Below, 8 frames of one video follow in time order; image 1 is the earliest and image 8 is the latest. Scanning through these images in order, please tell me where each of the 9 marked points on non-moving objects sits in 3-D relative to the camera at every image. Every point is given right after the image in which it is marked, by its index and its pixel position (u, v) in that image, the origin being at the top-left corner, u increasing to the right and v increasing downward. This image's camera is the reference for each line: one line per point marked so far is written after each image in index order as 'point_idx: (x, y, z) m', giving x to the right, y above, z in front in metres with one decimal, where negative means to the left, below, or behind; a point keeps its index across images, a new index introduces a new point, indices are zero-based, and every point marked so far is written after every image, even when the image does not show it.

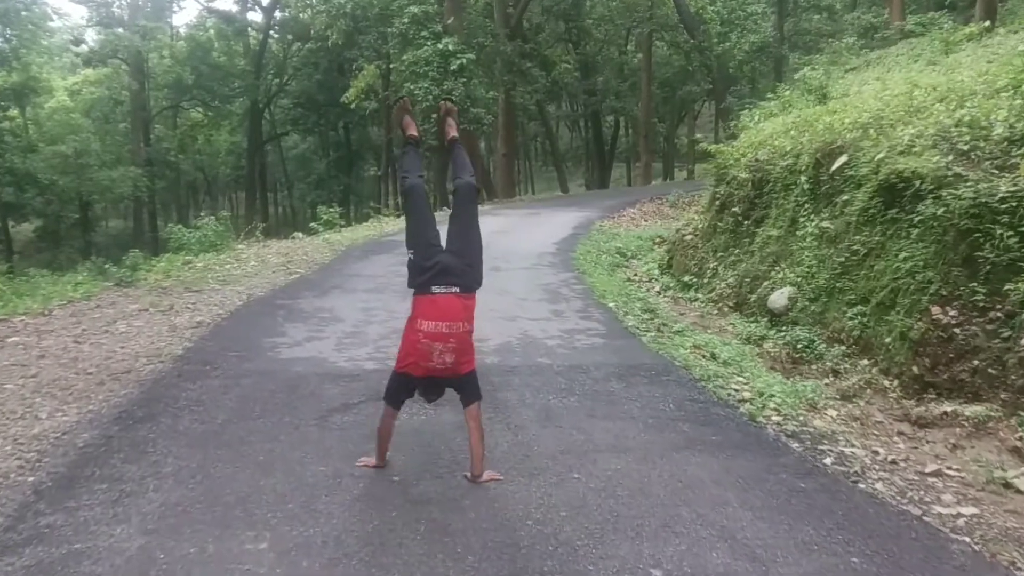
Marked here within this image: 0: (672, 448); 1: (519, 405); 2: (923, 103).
0: (+0.8, -0.8, +4.9) m
1: (0.0, -0.7, +5.8) m
2: (+4.5, +2.0, +10.6) m
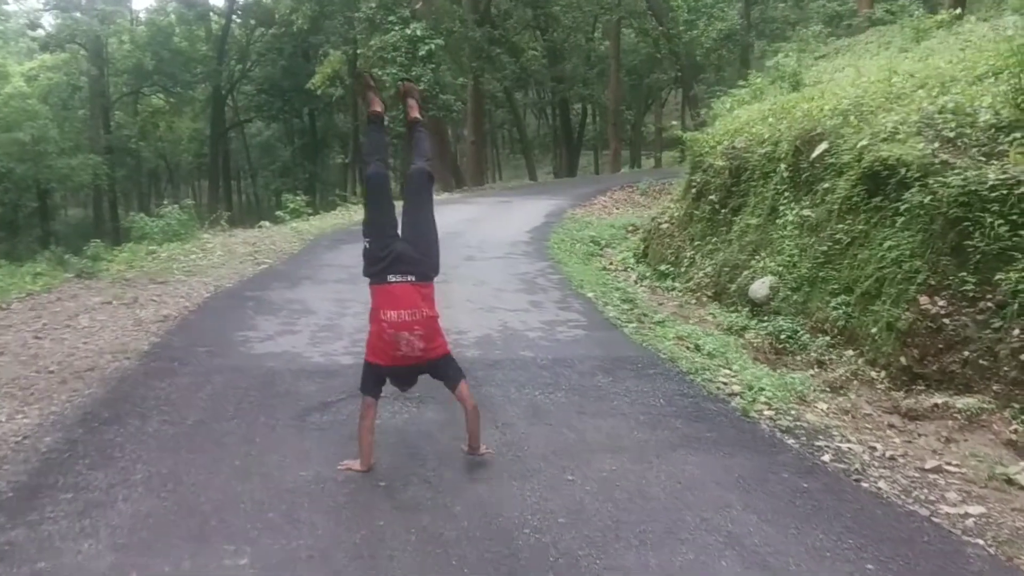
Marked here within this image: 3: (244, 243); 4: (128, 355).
0: (+0.8, -0.8, +4.7) m
1: (0.0, -0.7, +5.6) m
2: (+4.2, +2.1, +10.5) m
3: (-4.3, +0.7, +15.7) m
4: (-2.5, -0.4, +6.4) m
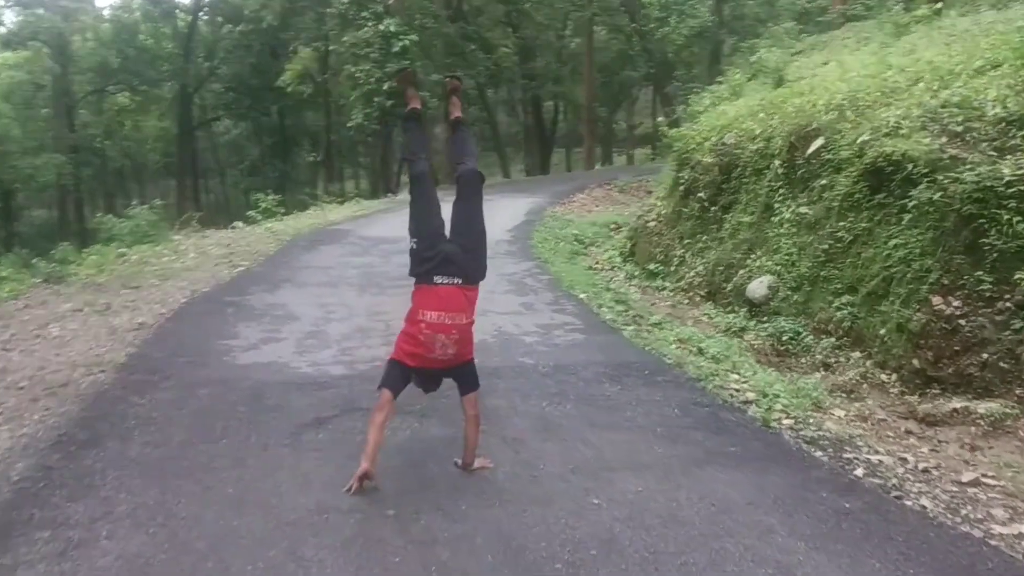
0: (+0.8, -0.8, +4.4) m
1: (0.0, -0.7, +5.3) m
2: (+4.1, +2.2, +10.3) m
3: (-4.6, +0.7, +15.3) m
4: (-2.5, -0.5, +6.0) m
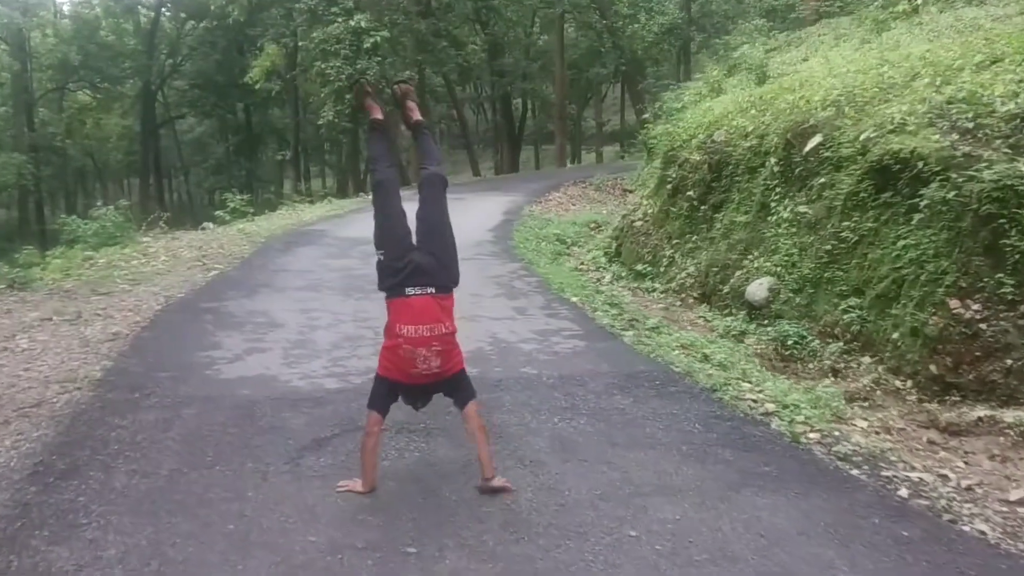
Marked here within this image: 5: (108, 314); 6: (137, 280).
0: (+0.9, -0.8, +4.1) m
1: (+0.1, -0.7, +4.9) m
2: (+4.0, +2.2, +10.1) m
3: (-4.9, +0.6, +14.7) m
4: (-2.5, -0.6, +5.6) m
5: (-3.5, -0.2, +8.5) m
6: (-4.3, +0.1, +11.1) m
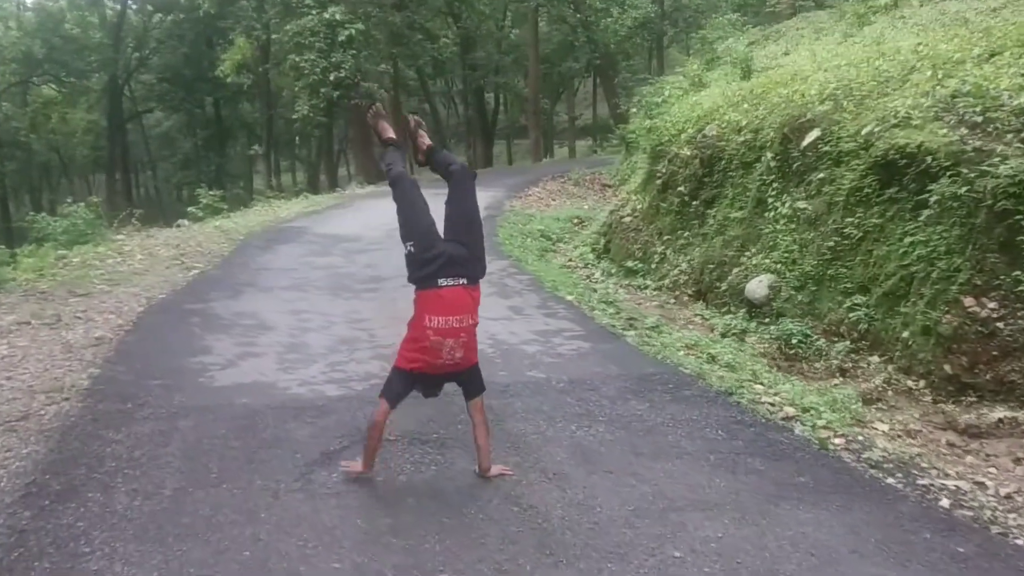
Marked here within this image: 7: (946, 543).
0: (+1.0, -0.9, +3.9) m
1: (+0.1, -0.7, +4.7) m
2: (+3.9, +2.2, +10.0) m
3: (-5.1, +0.6, +14.4) m
4: (-2.4, -0.6, +5.3) m
5: (-3.5, -0.2, +8.1) m
6: (-4.4, +0.1, +10.8) m
7: (+1.6, -0.9, +3.5) m
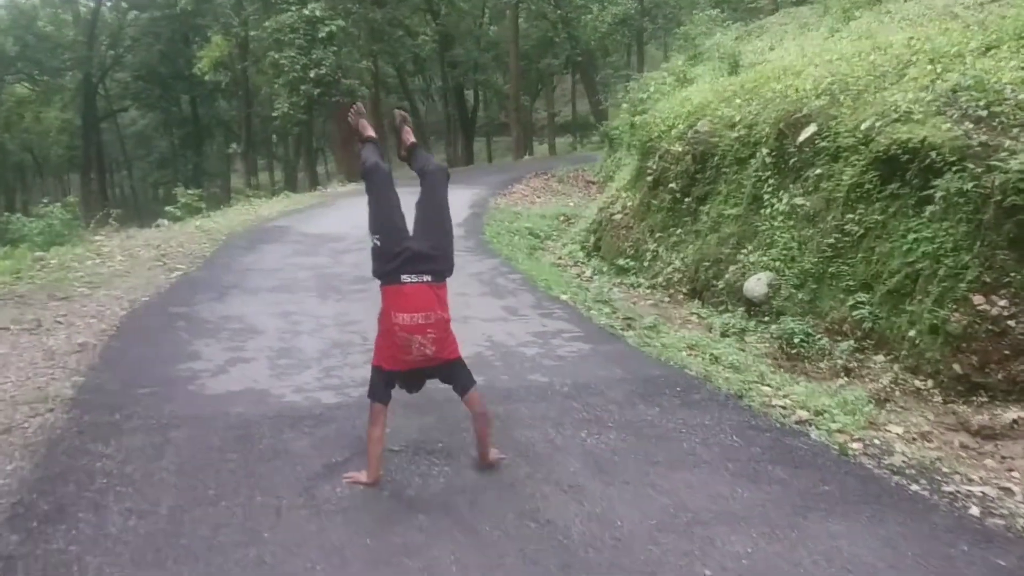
0: (+1.1, -0.9, +3.7) m
1: (+0.2, -0.8, +4.5) m
2: (+3.8, +2.2, +9.8) m
3: (-5.3, +0.6, +14.1) m
4: (-2.4, -0.6, +5.1) m
5: (-3.6, -0.3, +7.9) m
6: (-4.5, +0.1, +10.5) m
7: (+1.6, -0.9, +3.4) m
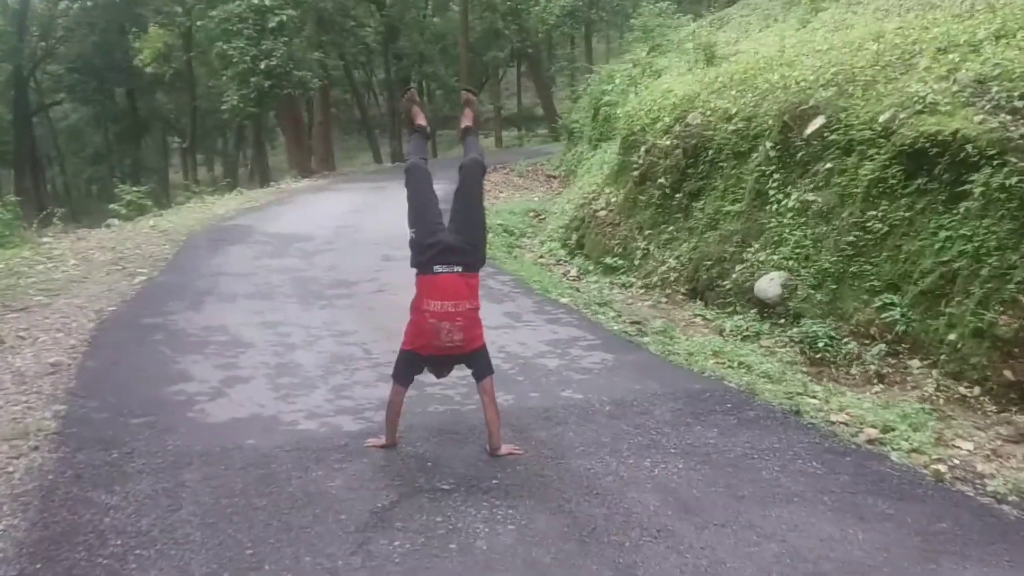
0: (+1.4, -0.9, +3.3) m
1: (+0.4, -0.8, +4.0) m
2: (+3.7, +2.3, +9.5) m
3: (-5.6, +0.5, +13.2) m
4: (-2.2, -0.7, +4.4) m
5: (-3.5, -0.4, +7.1) m
6: (-4.6, 0.0, +9.7) m
7: (+2.0, -1.0, +2.9) m
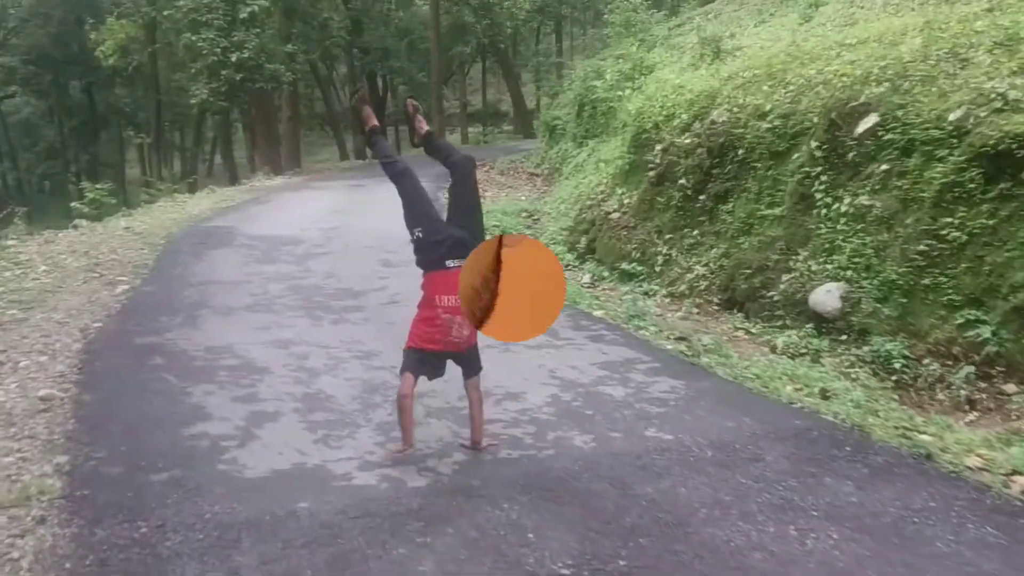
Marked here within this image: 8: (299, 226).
0: (+1.9, -1.0, +2.6) m
1: (+0.9, -0.9, +3.3) m
2: (+3.9, +2.2, +8.9) m
3: (-5.5, +0.5, +12.2) m
4: (-1.7, -0.8, +3.6) m
5: (-3.2, -0.5, +6.3) m
6: (-4.4, -0.1, +8.7) m
7: (+2.4, -1.1, +2.3) m
8: (-3.0, +0.9, +14.2) m
